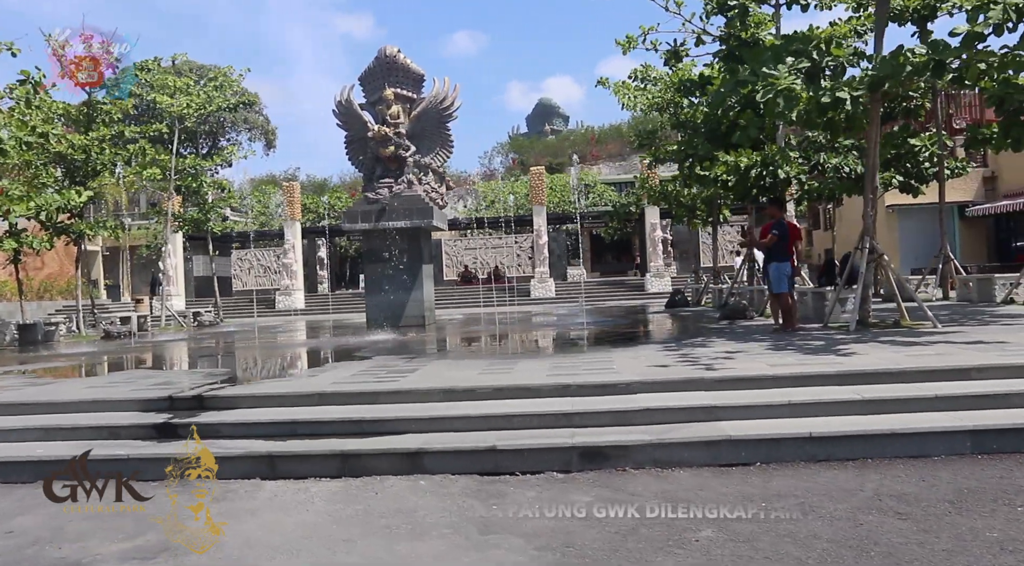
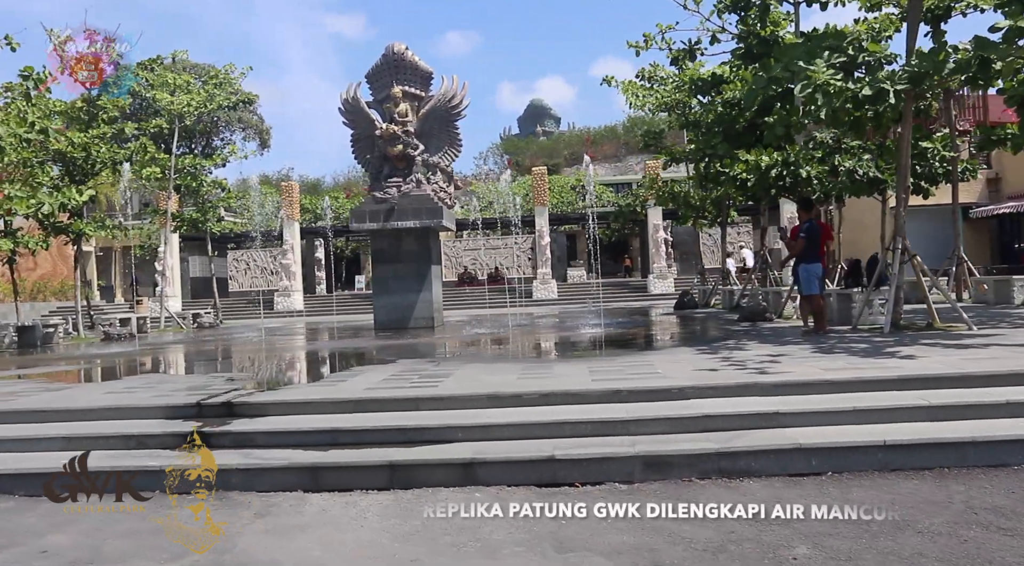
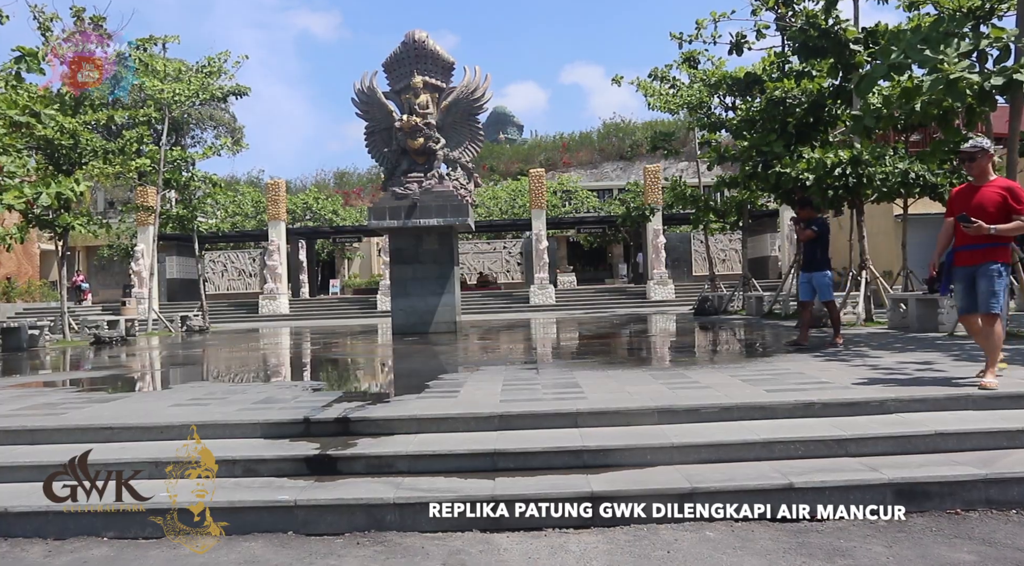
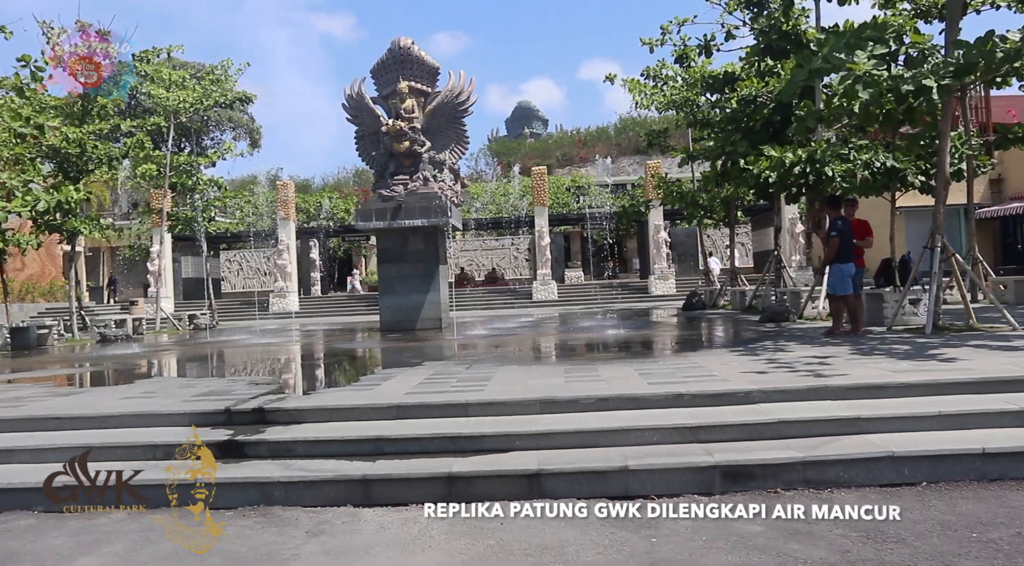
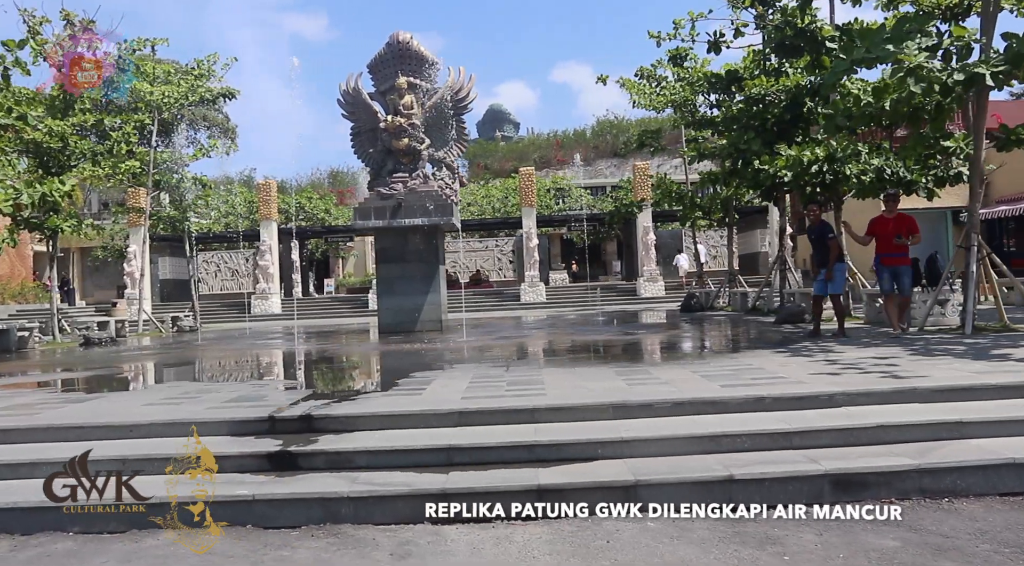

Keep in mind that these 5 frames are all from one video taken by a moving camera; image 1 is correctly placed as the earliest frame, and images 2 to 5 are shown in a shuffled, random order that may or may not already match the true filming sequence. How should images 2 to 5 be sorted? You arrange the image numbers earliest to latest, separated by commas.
2, 4, 5, 3
